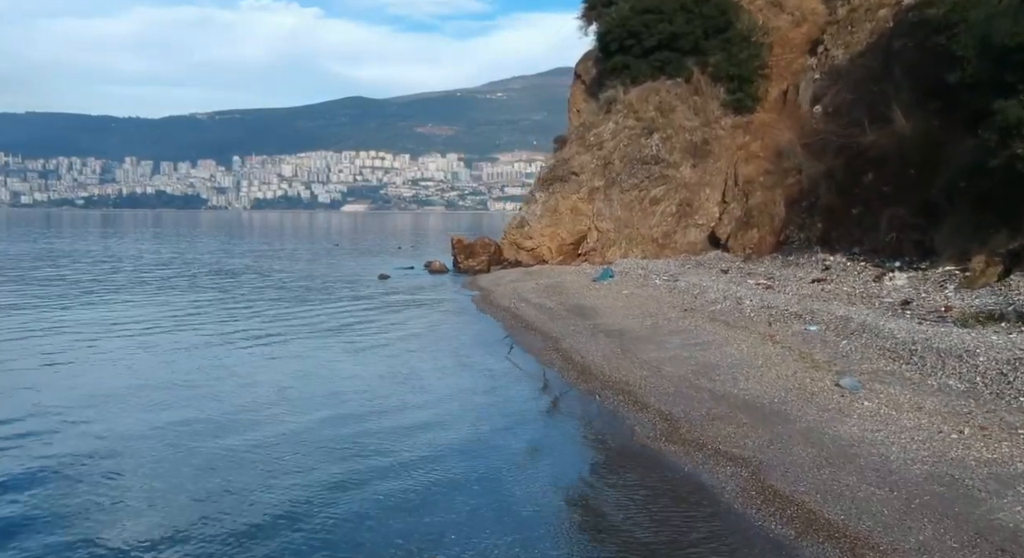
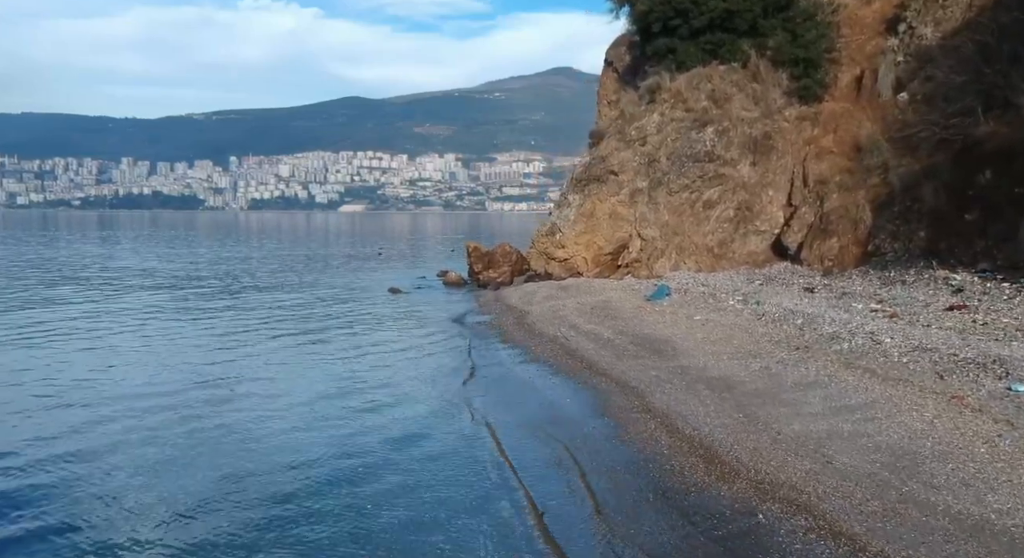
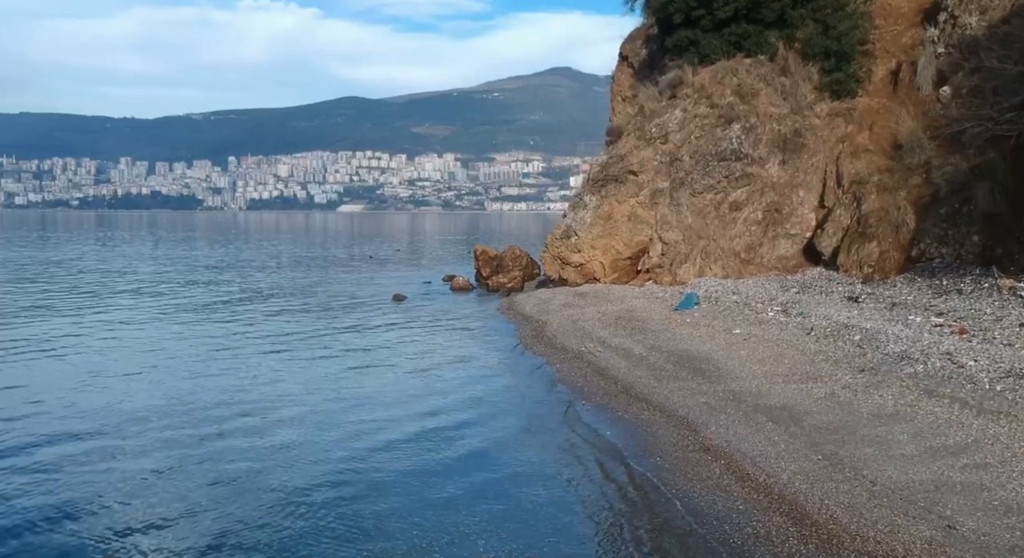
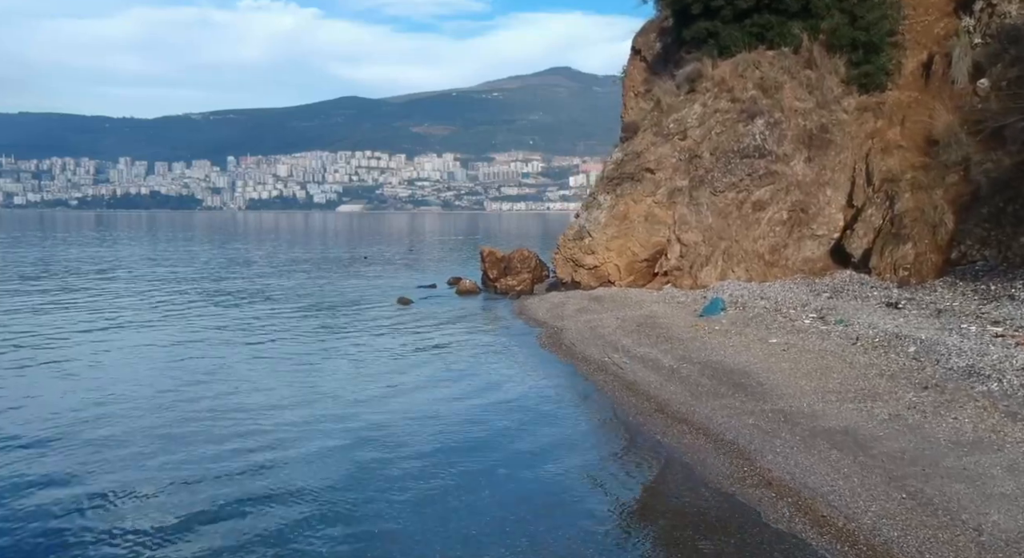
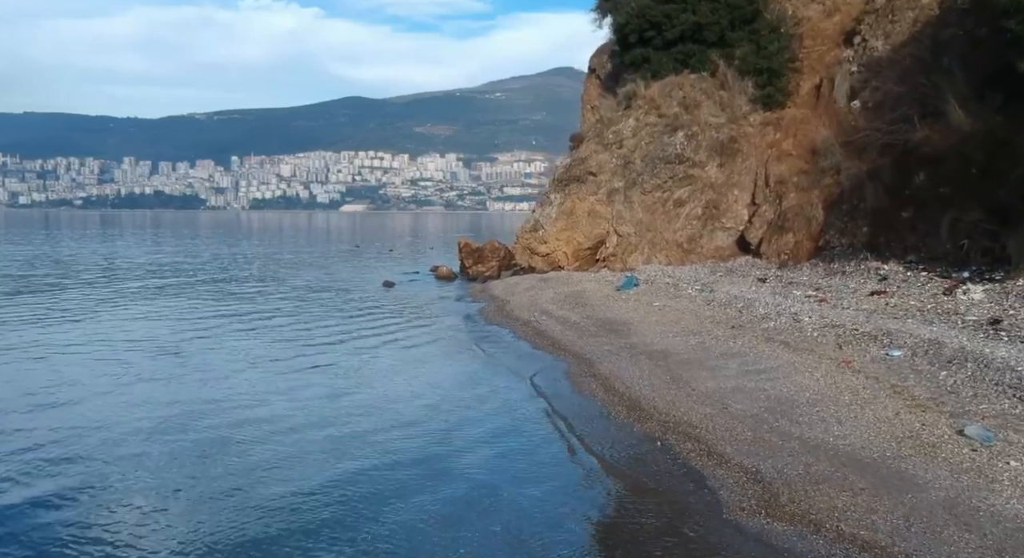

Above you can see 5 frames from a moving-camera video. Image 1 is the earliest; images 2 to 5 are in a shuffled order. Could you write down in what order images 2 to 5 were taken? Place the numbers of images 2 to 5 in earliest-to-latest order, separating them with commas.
5, 2, 3, 4
